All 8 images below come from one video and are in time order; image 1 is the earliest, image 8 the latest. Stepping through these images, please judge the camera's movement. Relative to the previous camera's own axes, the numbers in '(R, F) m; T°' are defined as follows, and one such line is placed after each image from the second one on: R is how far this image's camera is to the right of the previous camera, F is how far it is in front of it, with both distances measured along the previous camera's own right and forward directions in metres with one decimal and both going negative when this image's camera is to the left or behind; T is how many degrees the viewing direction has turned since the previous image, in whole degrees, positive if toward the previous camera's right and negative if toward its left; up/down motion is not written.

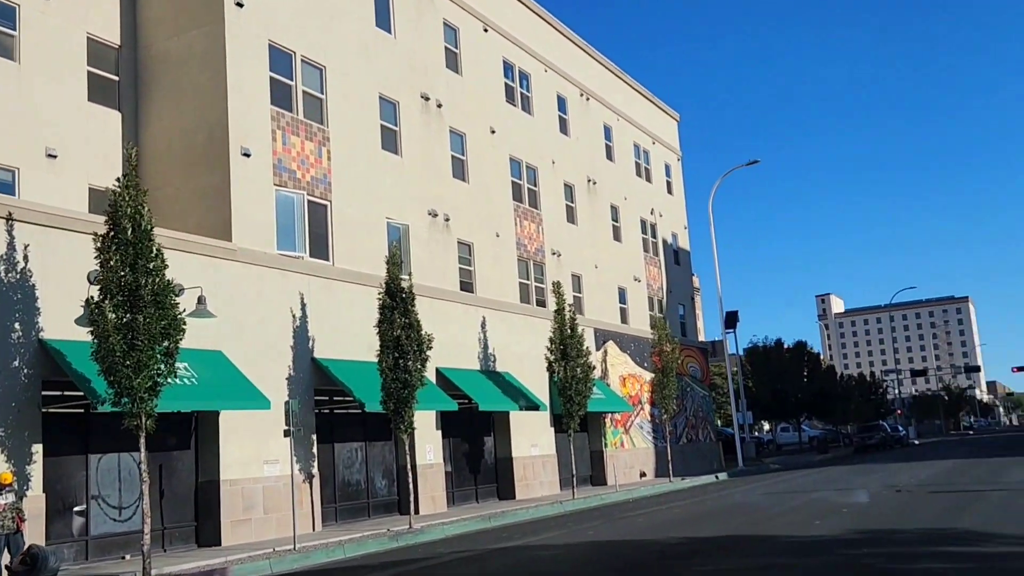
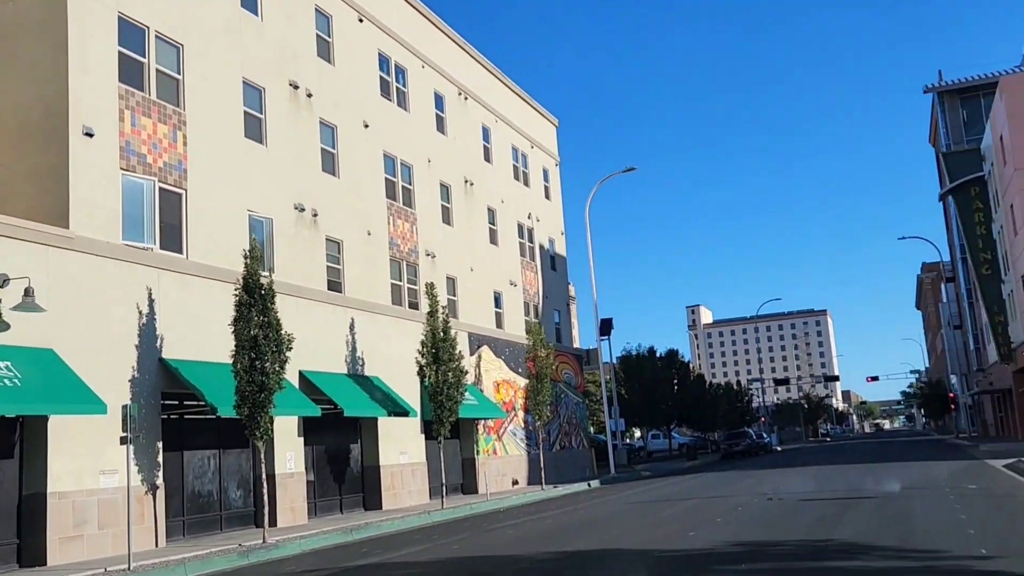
(+0.2, +0.9) m; +7°
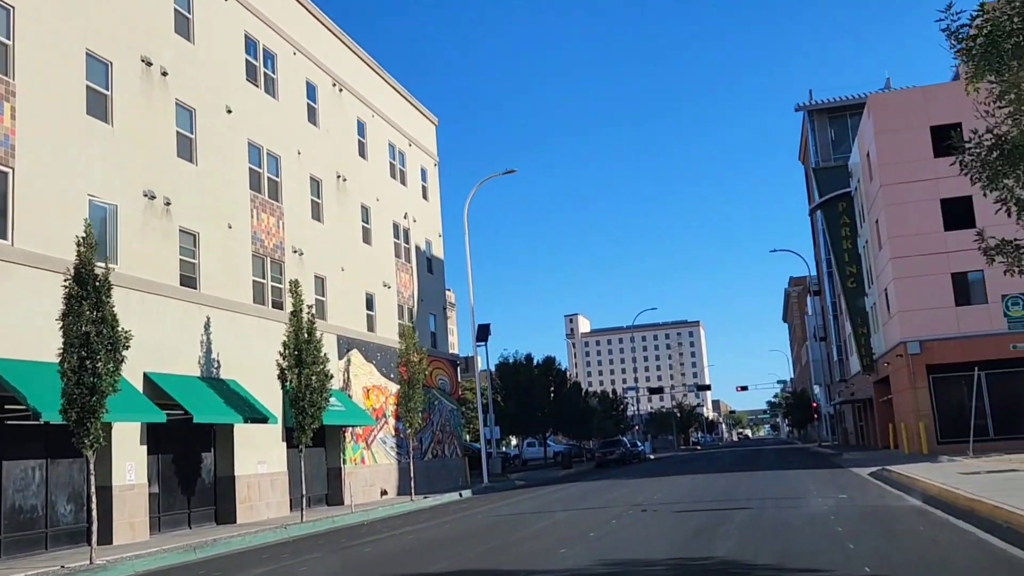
(+0.2, +1.1) m; +7°
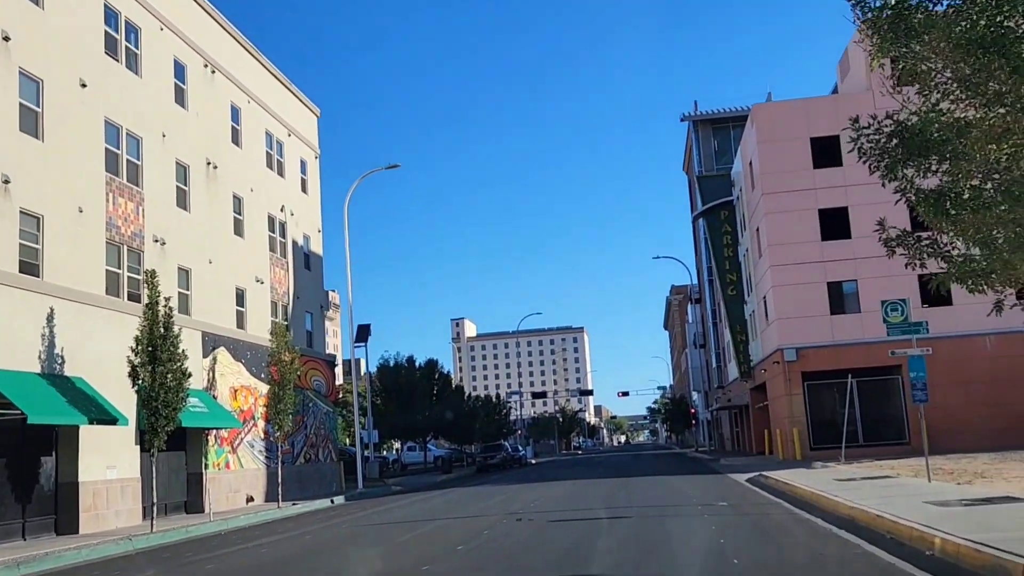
(+0.2, +1.0) m; +7°
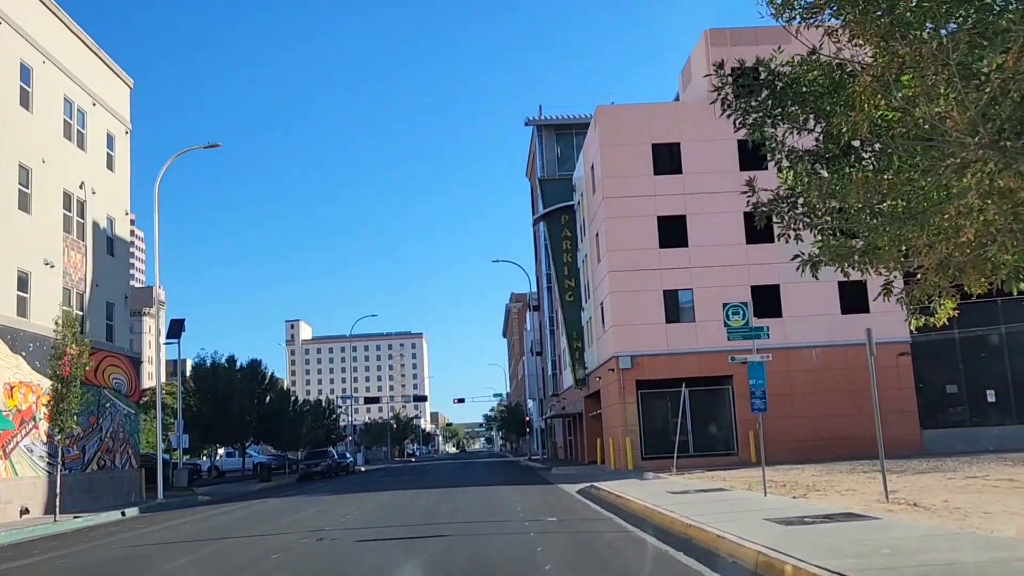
(+0.5, +1.9) m; +9°
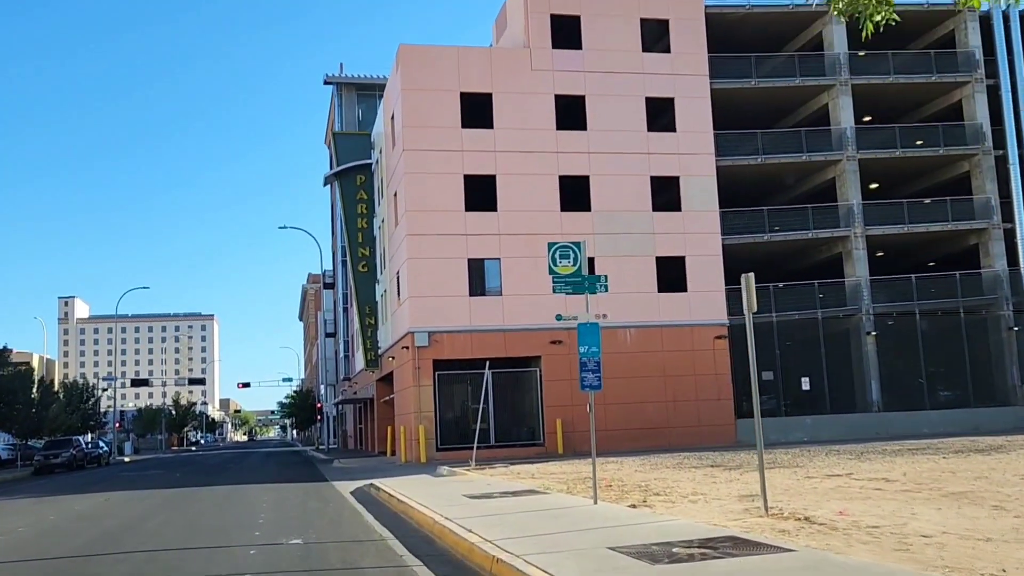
(+0.8, +4.9) m; +12°
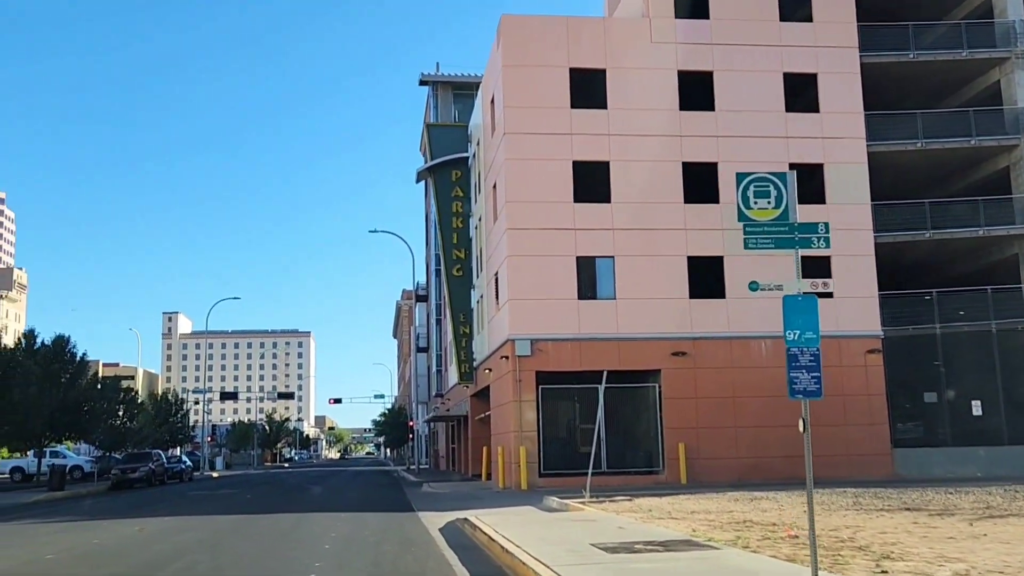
(-0.7, +4.3) m; -6°
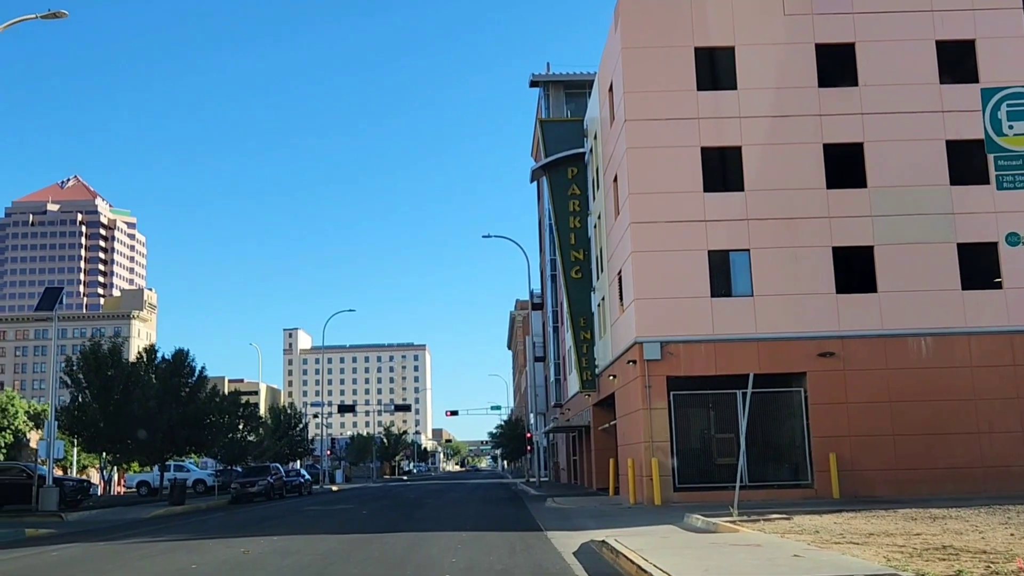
(-0.4, +2.0) m; -7°
